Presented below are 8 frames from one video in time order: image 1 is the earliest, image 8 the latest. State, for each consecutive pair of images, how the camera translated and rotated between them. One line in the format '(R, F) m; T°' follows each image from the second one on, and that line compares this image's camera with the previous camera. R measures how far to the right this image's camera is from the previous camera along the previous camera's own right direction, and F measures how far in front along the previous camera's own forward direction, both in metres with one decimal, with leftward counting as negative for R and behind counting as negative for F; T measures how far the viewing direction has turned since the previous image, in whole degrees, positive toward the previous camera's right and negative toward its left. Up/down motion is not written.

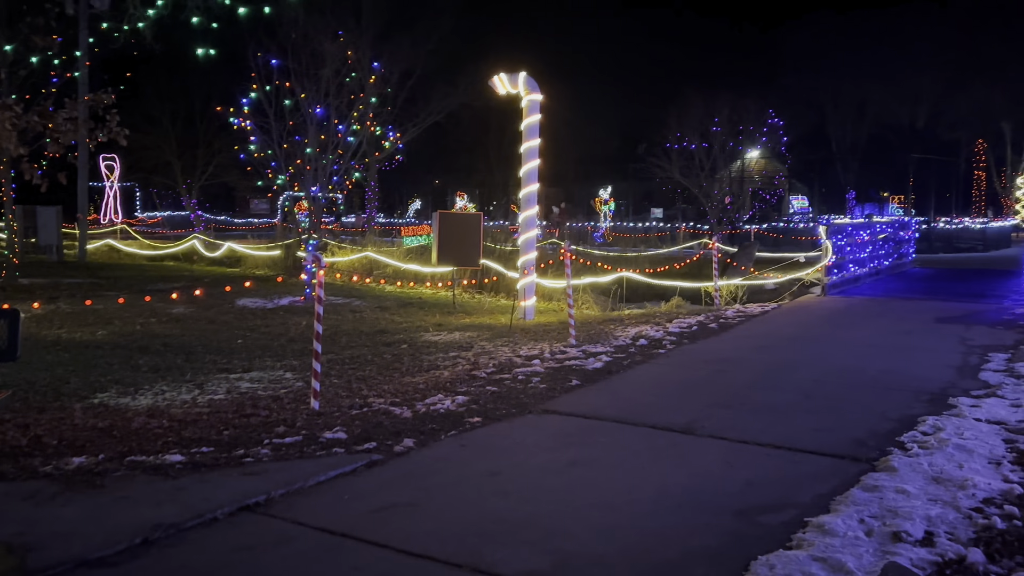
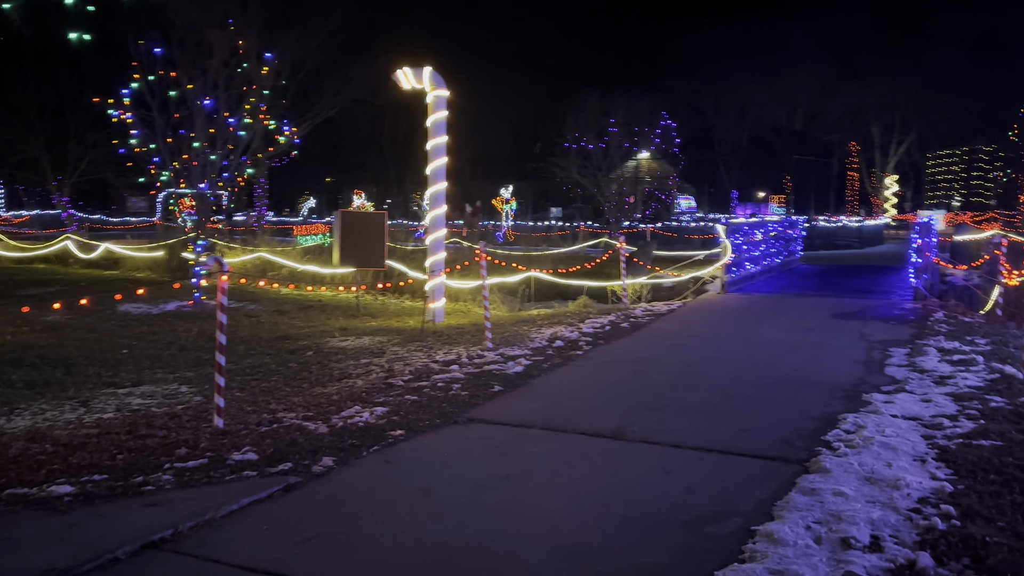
(-0.2, +0.3) m; +7°
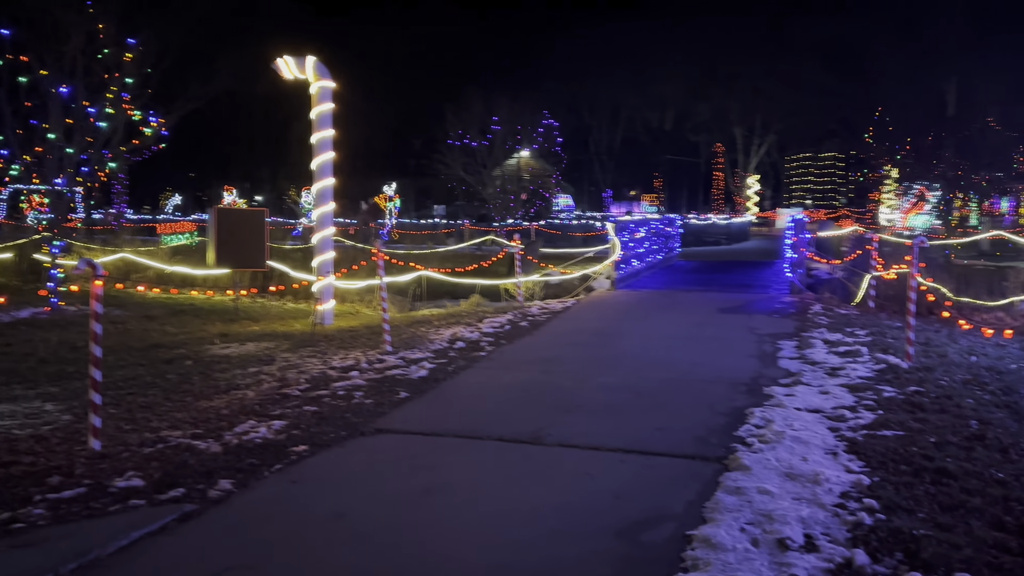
(-0.2, +0.3) m; +9°
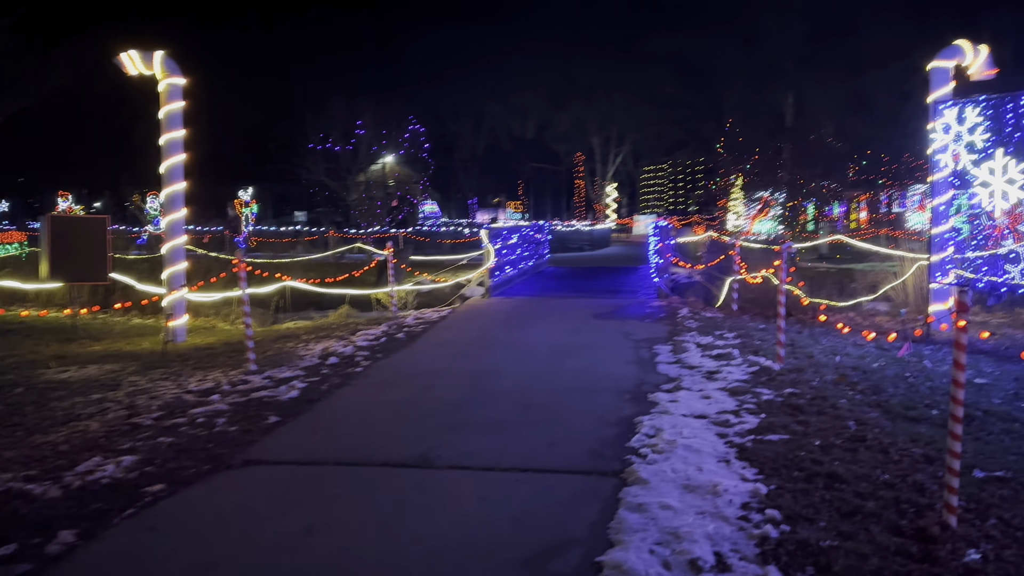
(-0.1, +0.4) m; +10°
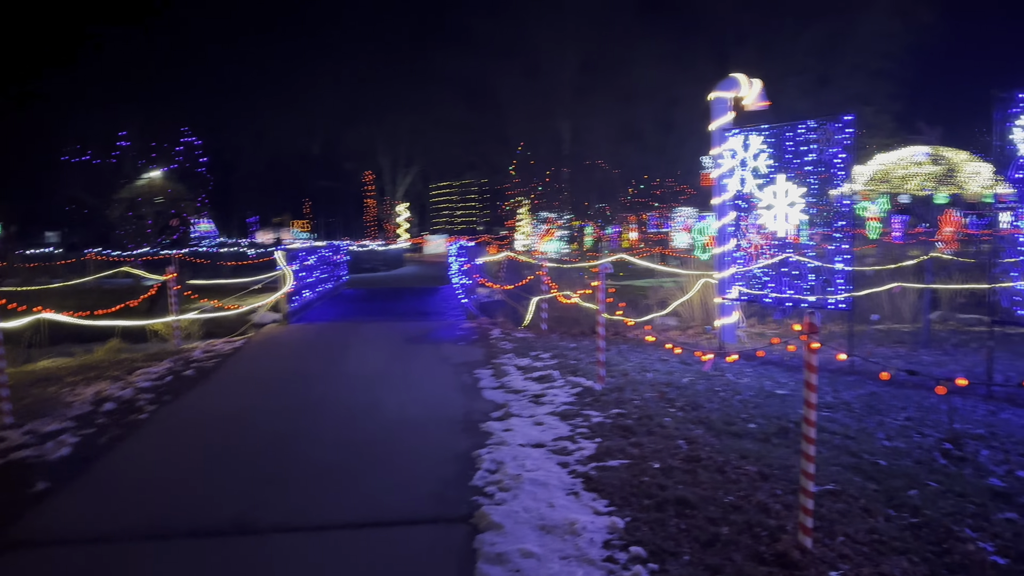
(-0.3, +0.5) m; +15°
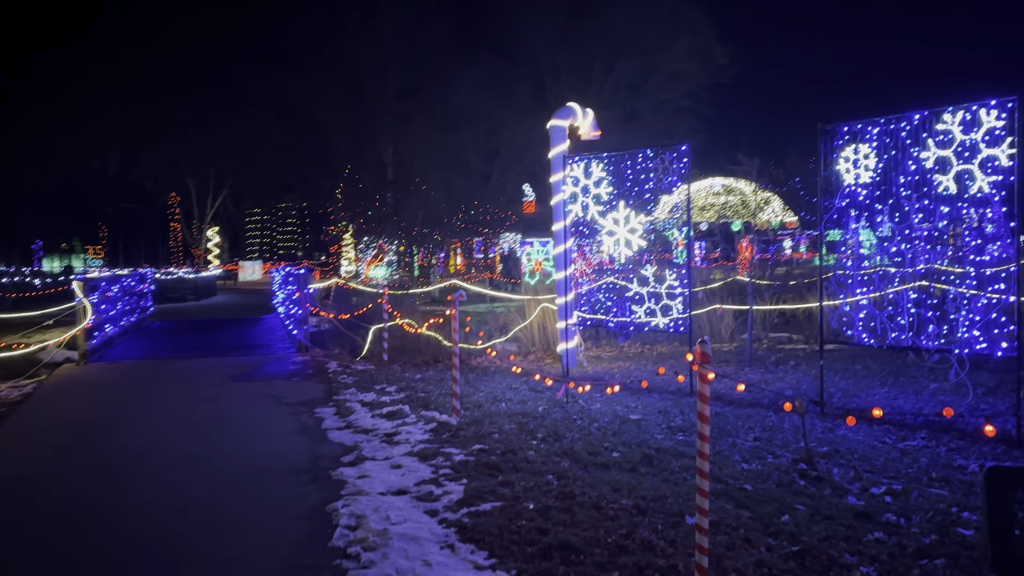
(-0.2, +0.4) m; +13°
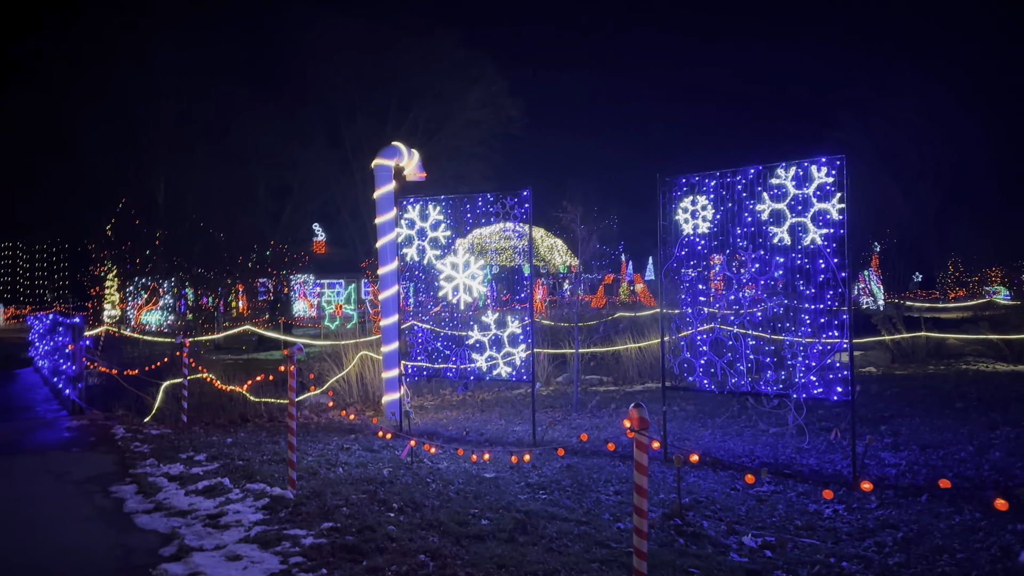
(-0.5, +0.6) m; +15°
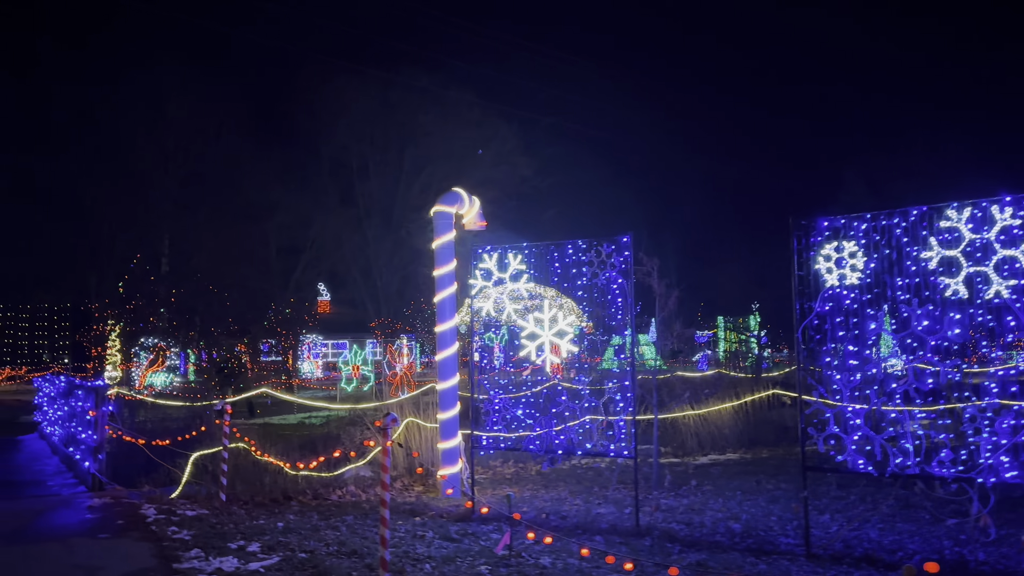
(-1.0, +1.2) m; 0°
